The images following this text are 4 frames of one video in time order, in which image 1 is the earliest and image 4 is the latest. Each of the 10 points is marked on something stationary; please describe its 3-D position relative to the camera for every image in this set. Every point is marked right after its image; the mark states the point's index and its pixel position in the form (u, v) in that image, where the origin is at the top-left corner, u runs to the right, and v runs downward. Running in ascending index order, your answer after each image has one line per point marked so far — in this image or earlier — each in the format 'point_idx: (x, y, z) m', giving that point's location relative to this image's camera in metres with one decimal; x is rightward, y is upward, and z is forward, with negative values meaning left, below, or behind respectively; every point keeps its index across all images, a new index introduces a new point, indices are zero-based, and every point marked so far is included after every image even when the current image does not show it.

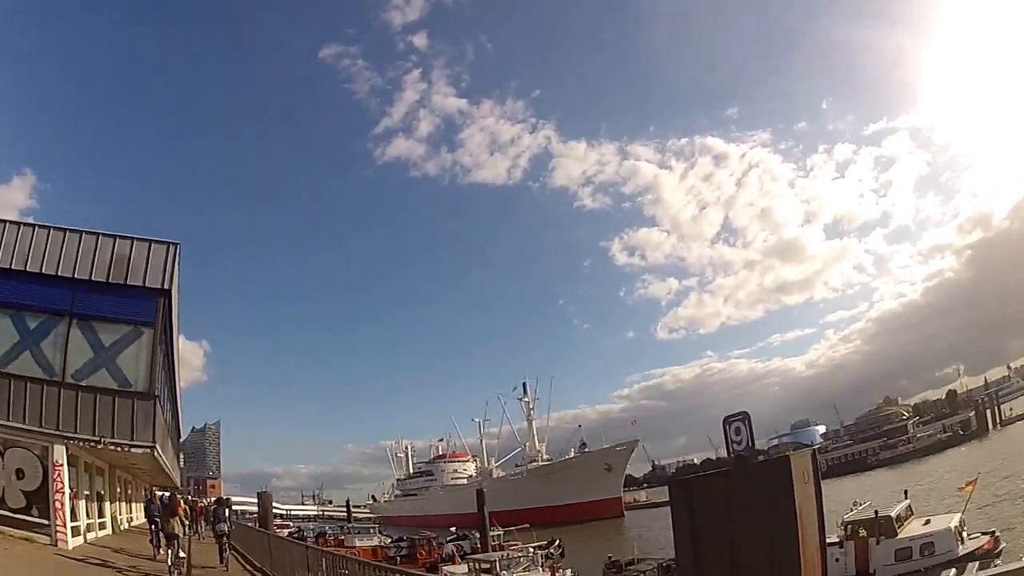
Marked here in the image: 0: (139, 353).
0: (-10.6, -1.7, +18.3) m
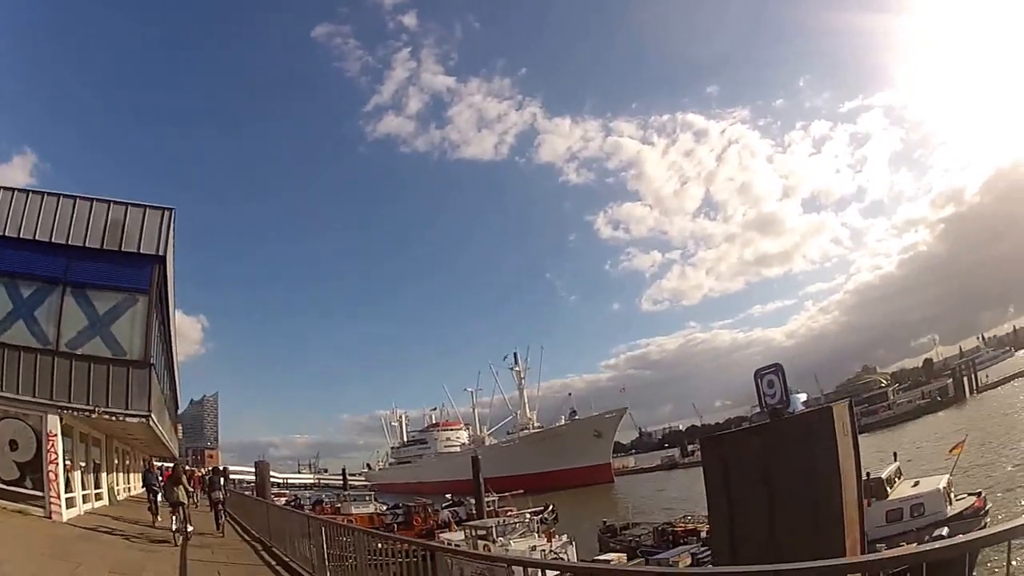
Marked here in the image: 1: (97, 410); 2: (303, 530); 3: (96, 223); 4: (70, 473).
0: (-10.6, -0.8, +18.0) m
1: (-10.6, -3.1, +16.4) m
2: (-5.0, -5.8, +15.1) m
3: (-11.9, +1.9, +18.4) m
4: (-11.4, -4.8, +16.6) m
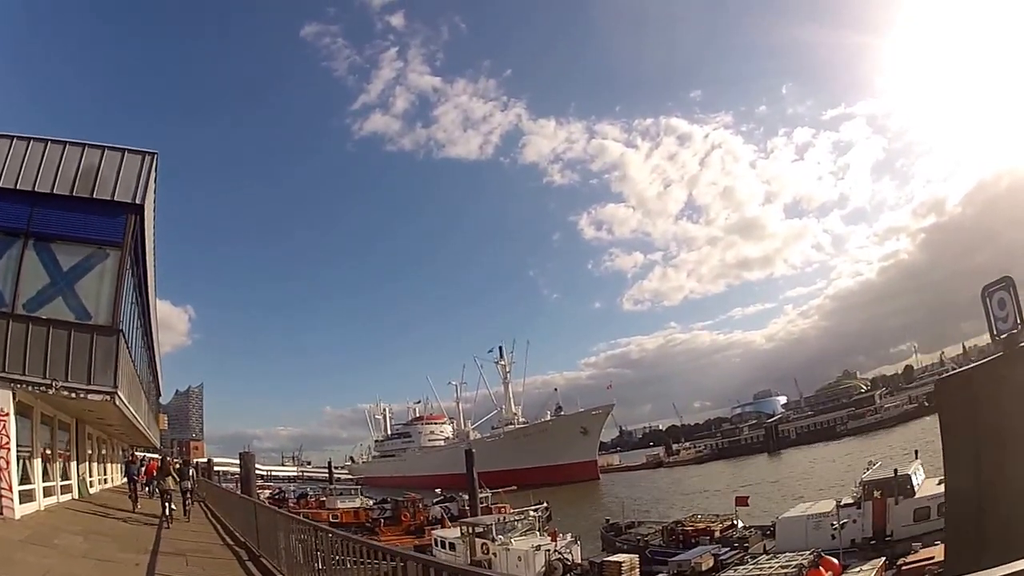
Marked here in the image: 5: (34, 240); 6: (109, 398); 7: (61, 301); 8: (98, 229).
0: (-10.1, 0.0, +16.1) m
1: (-10.1, -2.3, +14.5) m
2: (-4.5, -5.1, +13.3) m
3: (-11.3, +2.7, +16.4) m
4: (-10.9, -4.0, +14.7) m
5: (-11.5, +0.9, +15.6) m
6: (-9.4, -2.7, +15.2) m
7: (-10.6, -0.6, +15.4) m
8: (-10.5, +1.2, +16.4) m
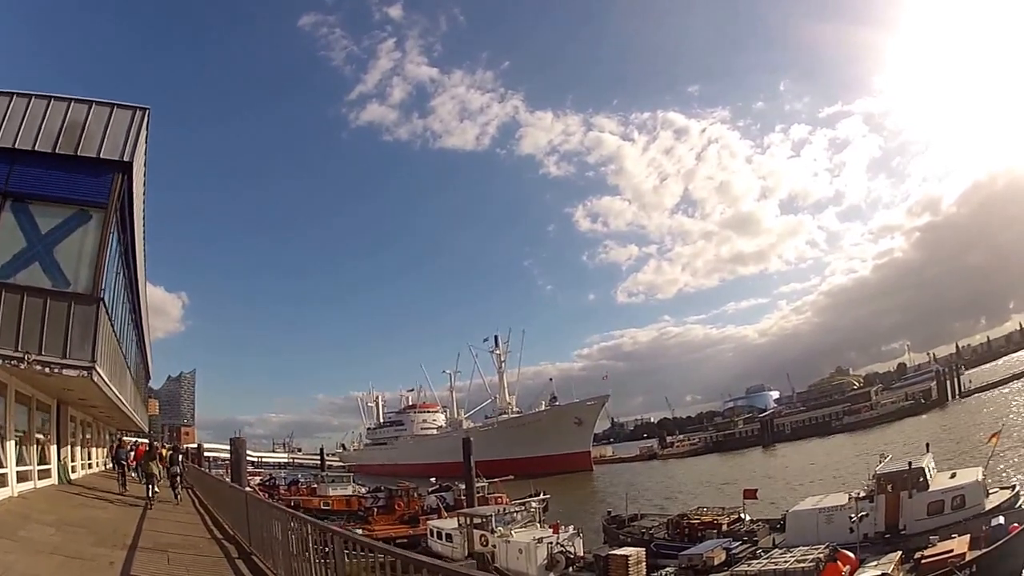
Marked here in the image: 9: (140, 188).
0: (-9.8, +0.6, +15.1) m
1: (-9.8, -1.7, +13.6) m
2: (-4.3, -4.6, +12.5) m
3: (-11.0, +3.4, +15.4) m
4: (-10.7, -3.4, +13.8) m
5: (-11.2, +1.5, +14.6) m
6: (-9.2, -2.1, +14.3) m
7: (-10.3, +0.1, +14.4) m
8: (-10.2, +1.8, +15.4) m
9: (-10.6, +2.5, +18.5) m
